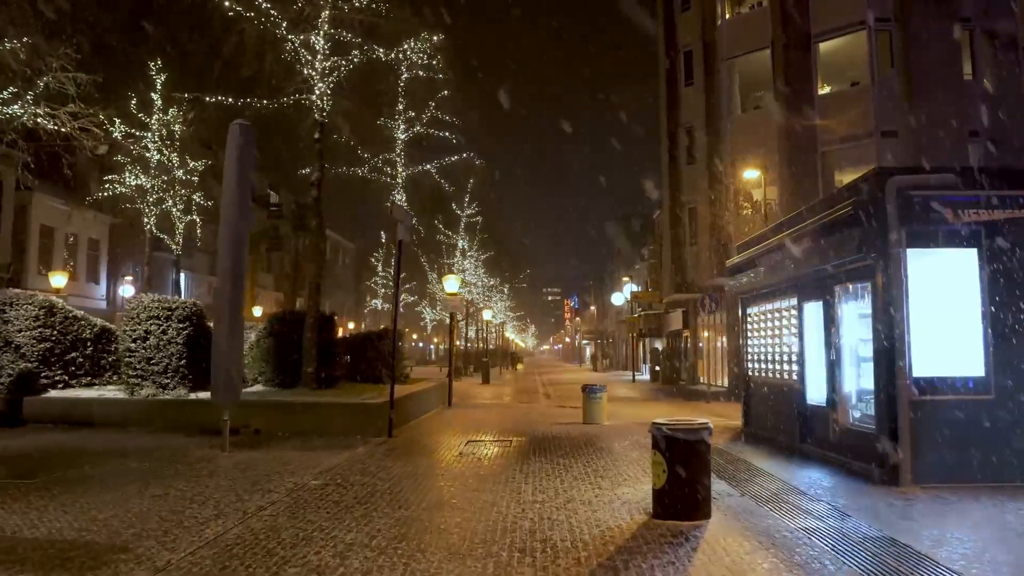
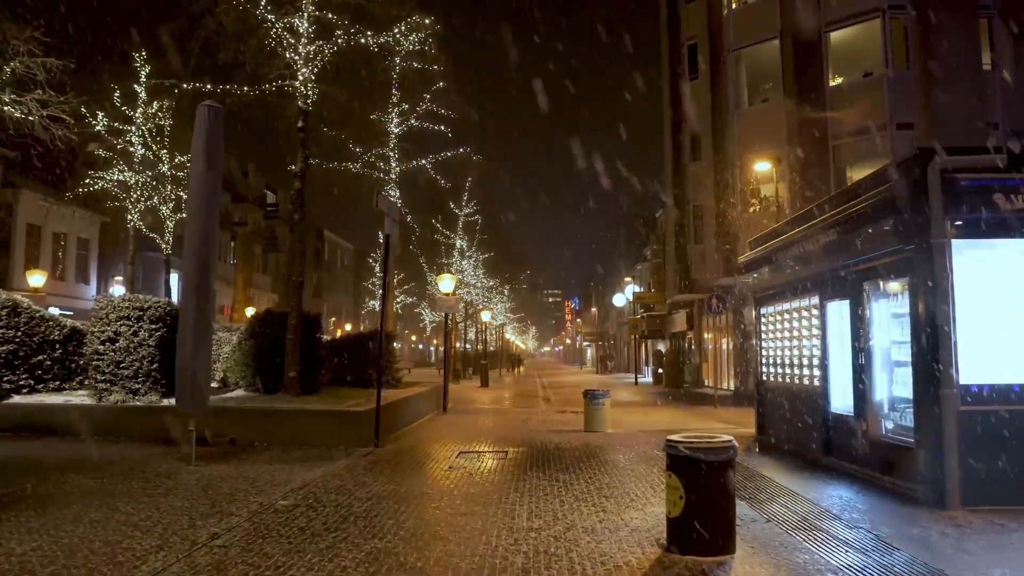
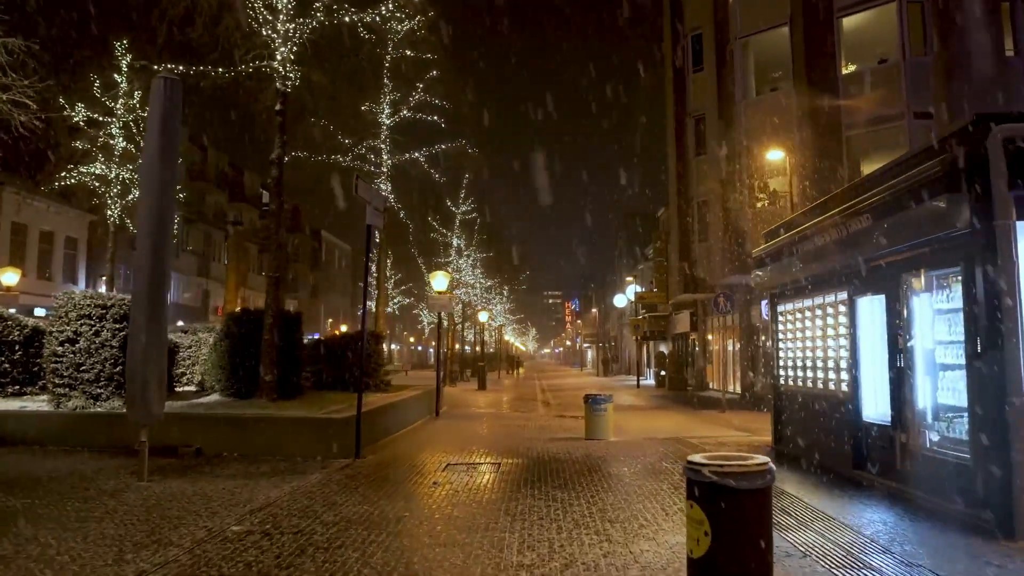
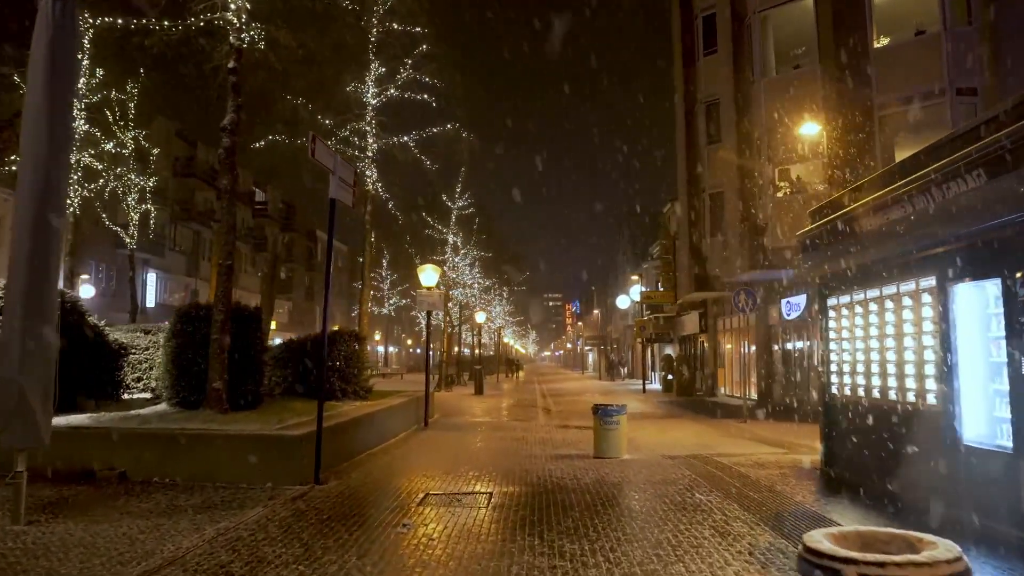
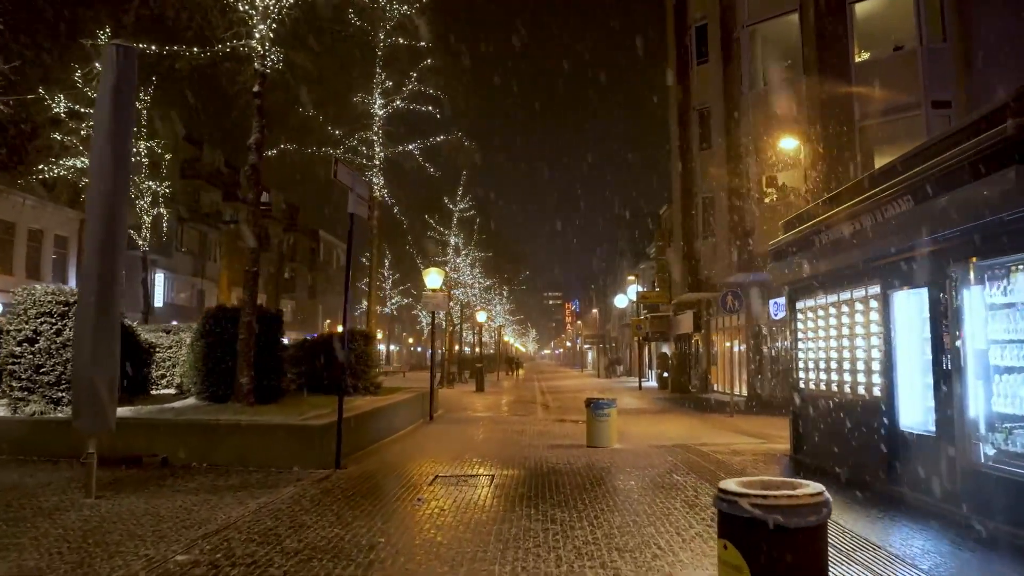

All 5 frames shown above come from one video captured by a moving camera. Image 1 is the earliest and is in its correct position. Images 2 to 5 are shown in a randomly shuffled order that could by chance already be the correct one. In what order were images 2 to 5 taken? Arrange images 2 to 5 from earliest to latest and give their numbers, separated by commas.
2, 3, 5, 4
